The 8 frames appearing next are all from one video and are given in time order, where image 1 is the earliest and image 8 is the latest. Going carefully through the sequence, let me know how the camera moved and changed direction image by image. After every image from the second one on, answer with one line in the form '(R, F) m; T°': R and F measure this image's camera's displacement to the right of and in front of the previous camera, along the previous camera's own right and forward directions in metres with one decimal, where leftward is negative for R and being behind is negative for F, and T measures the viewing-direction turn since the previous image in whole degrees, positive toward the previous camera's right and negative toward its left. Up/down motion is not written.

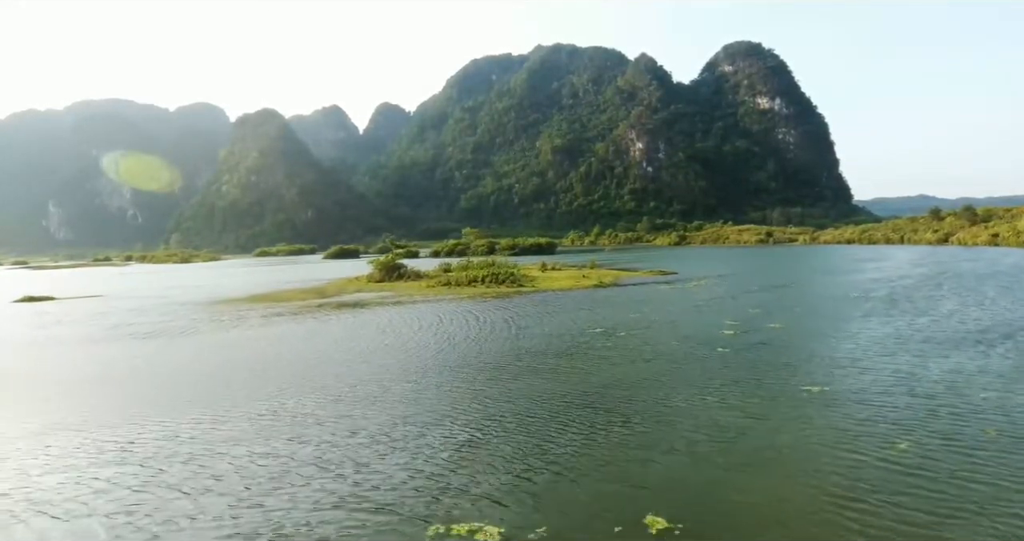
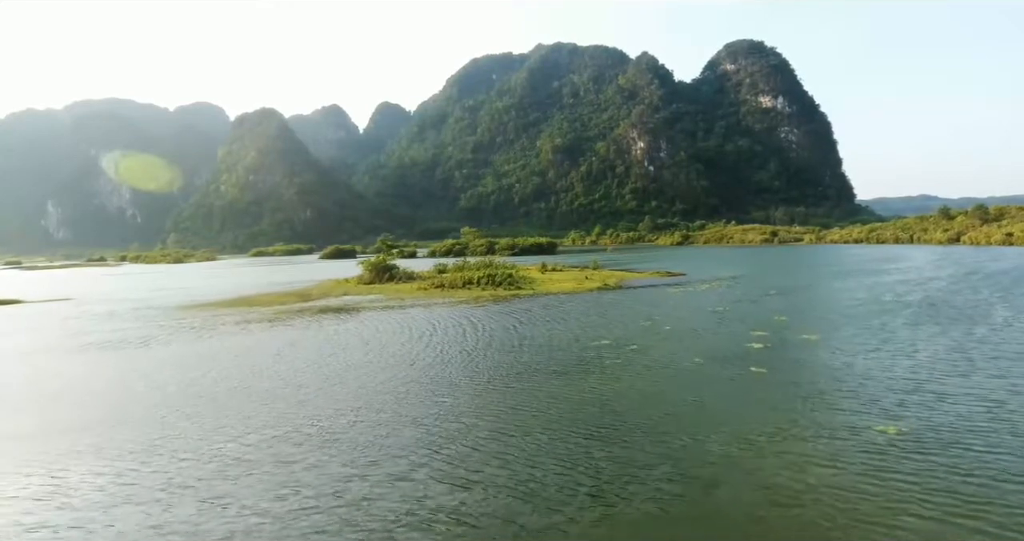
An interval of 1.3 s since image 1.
(+0.1, +3.2) m; 0°
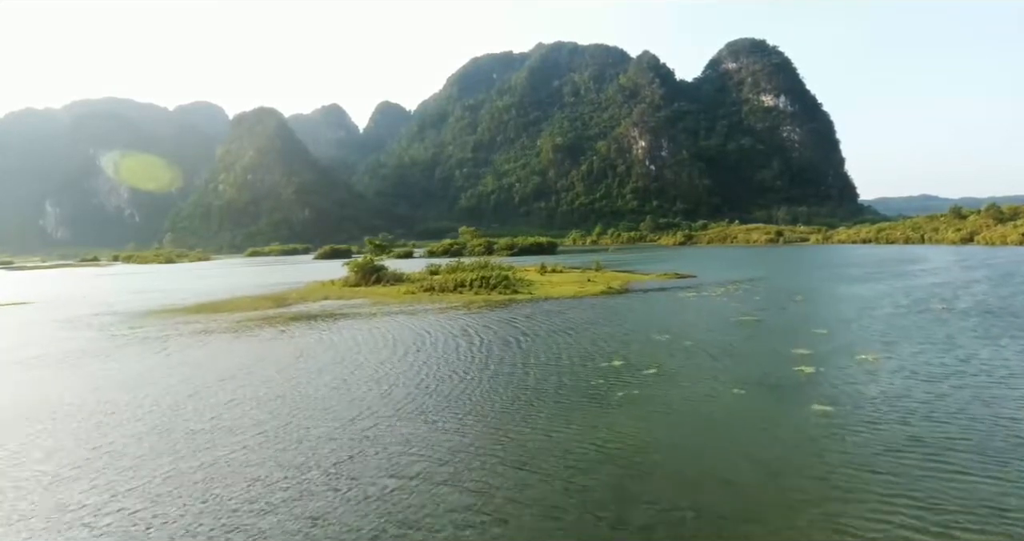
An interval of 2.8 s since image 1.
(+0.3, +3.9) m; 0°
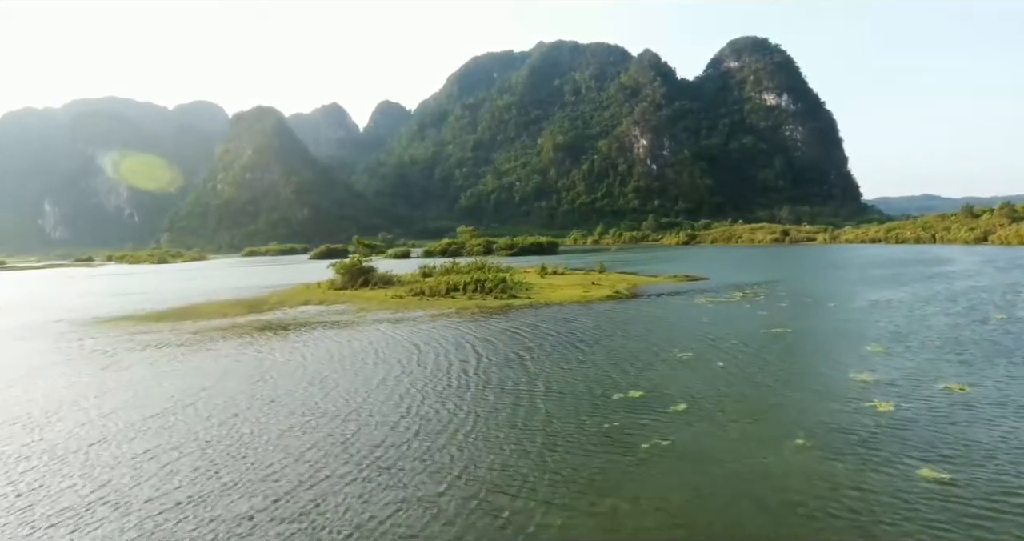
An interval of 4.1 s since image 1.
(+0.2, +3.6) m; 0°
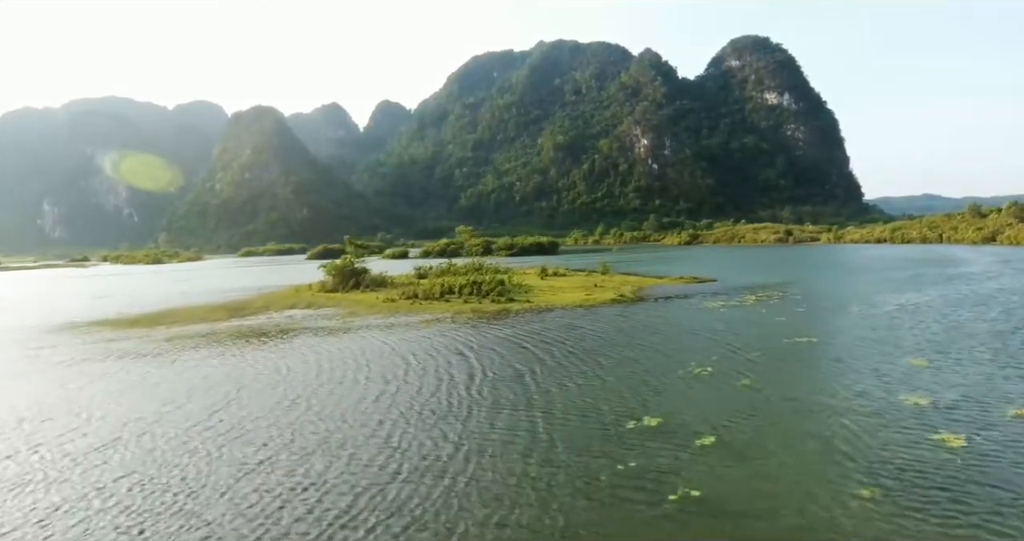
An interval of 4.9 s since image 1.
(+0.1, +2.1) m; 0°
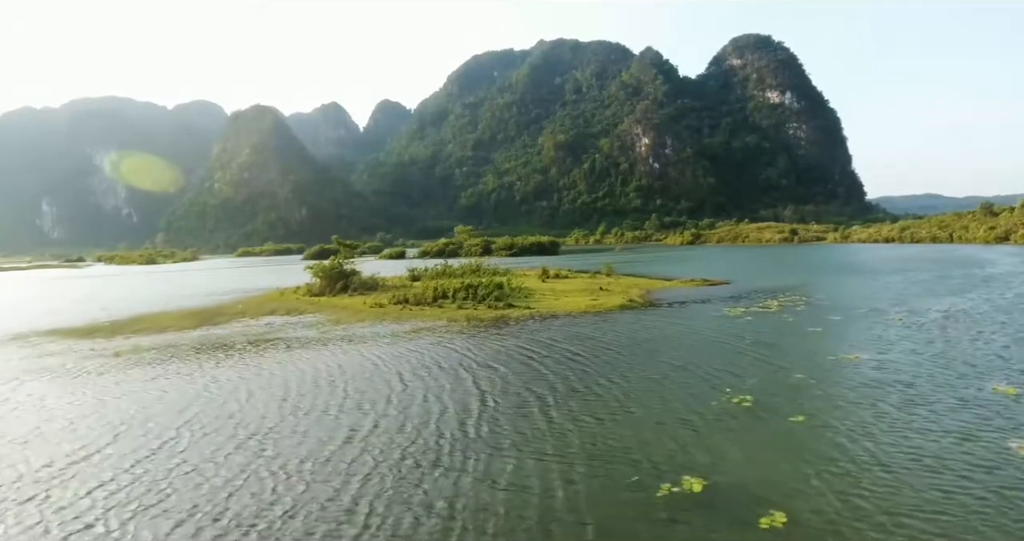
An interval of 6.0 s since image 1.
(+0.1, +3.0) m; 0°
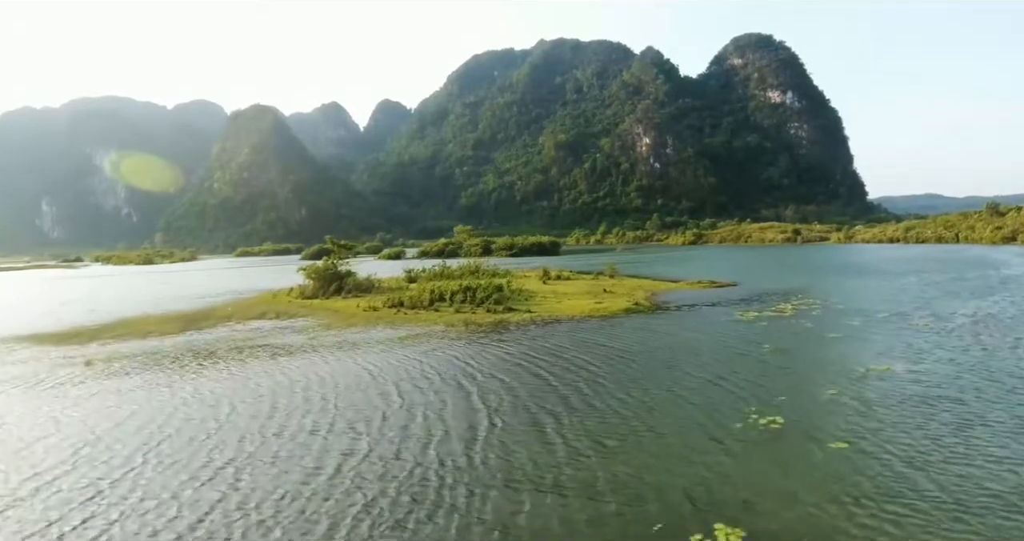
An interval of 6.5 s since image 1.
(0.0, +1.5) m; 0°
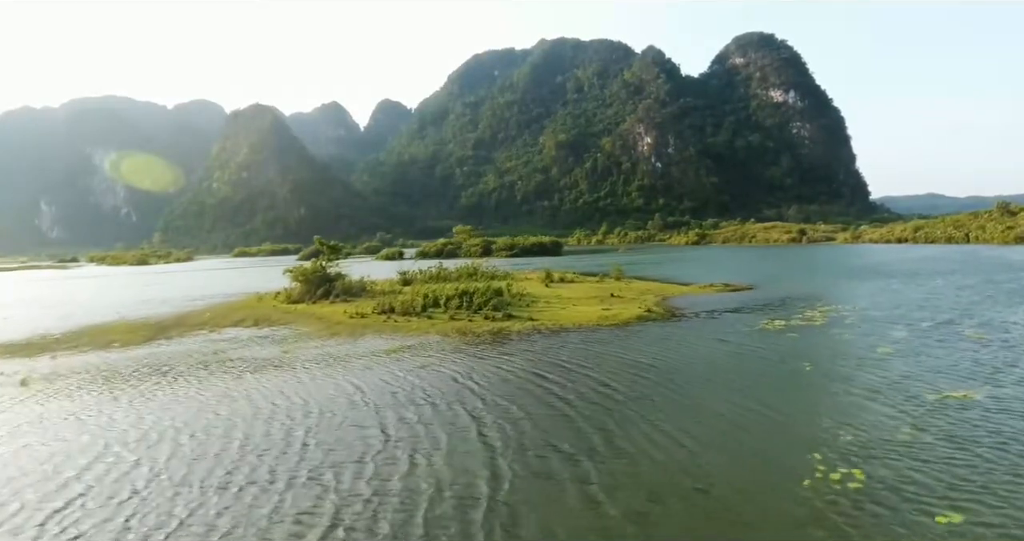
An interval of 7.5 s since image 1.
(0.0, +2.7) m; 0°
